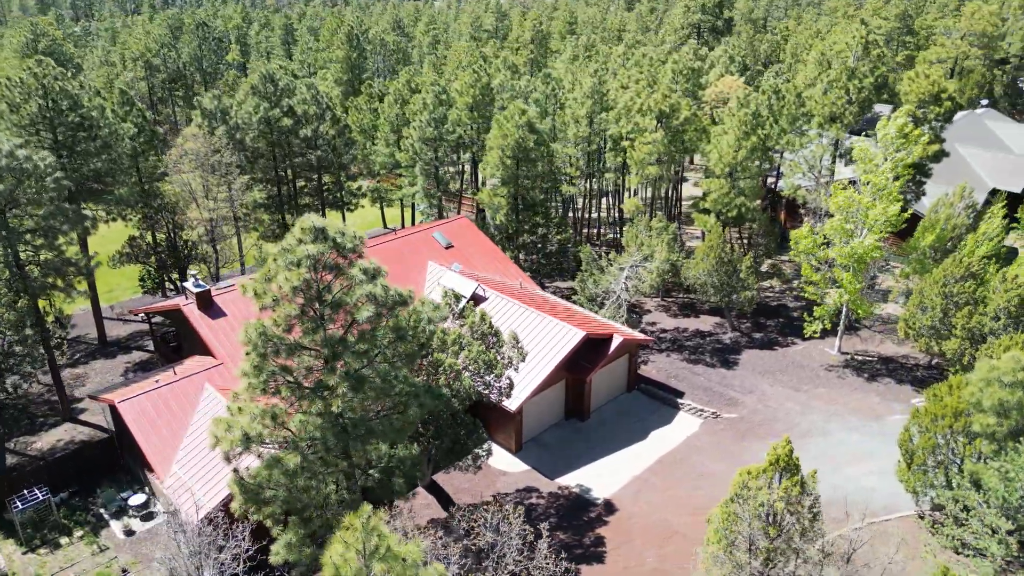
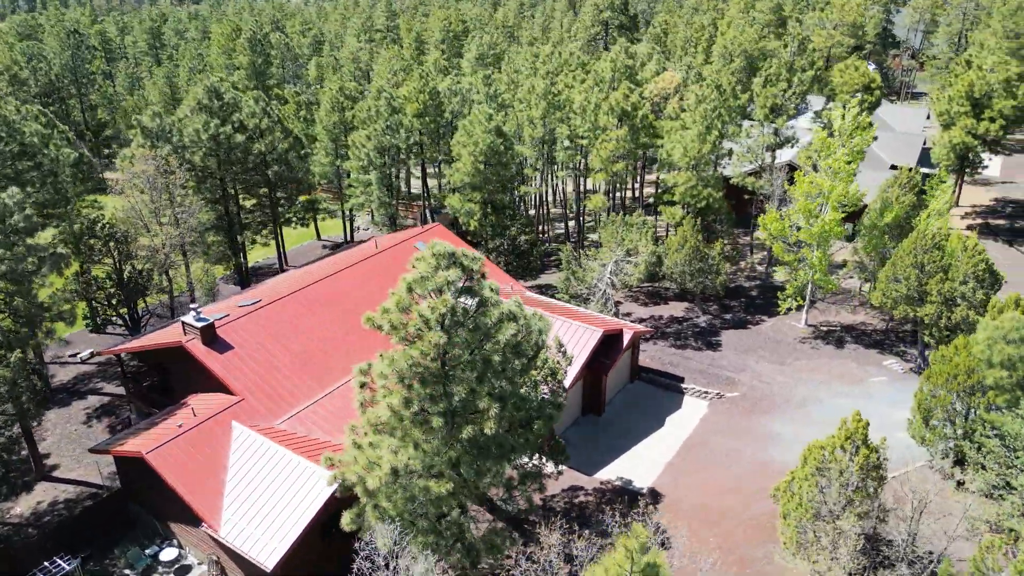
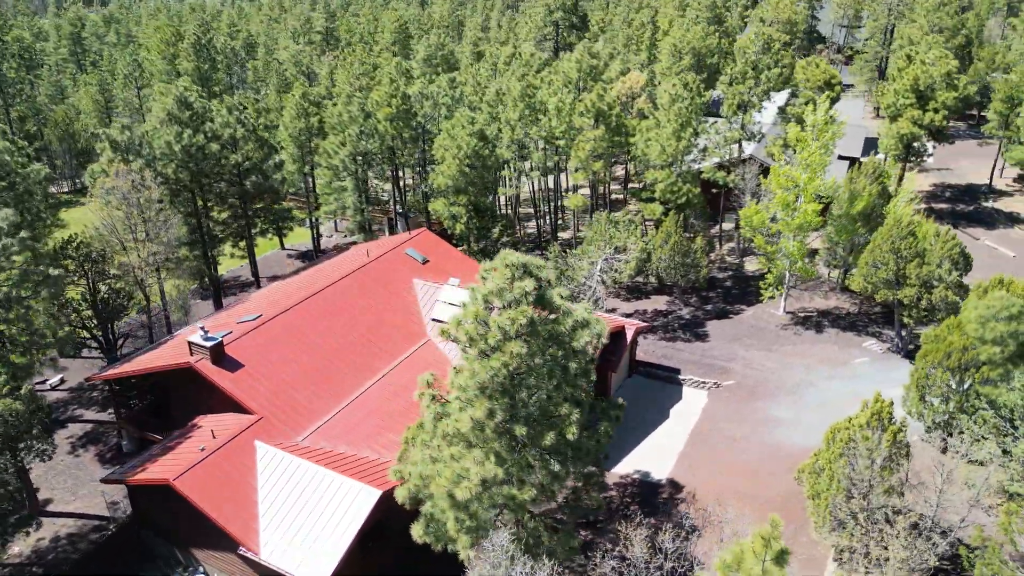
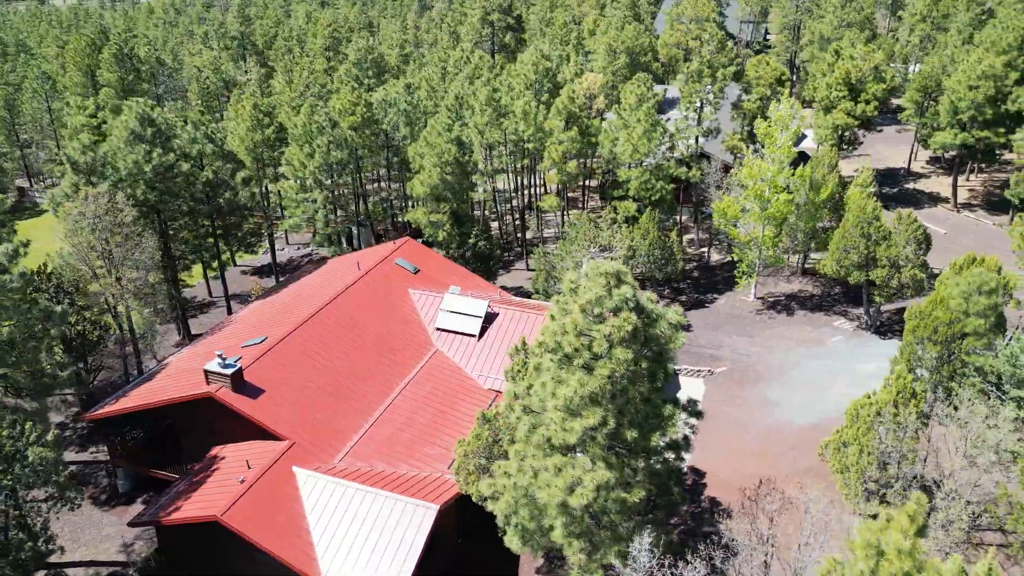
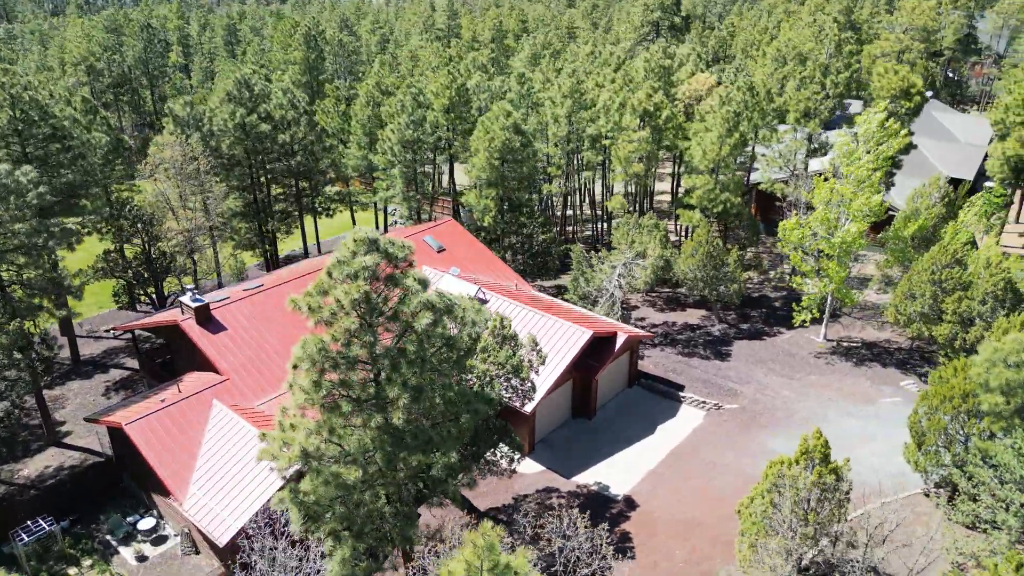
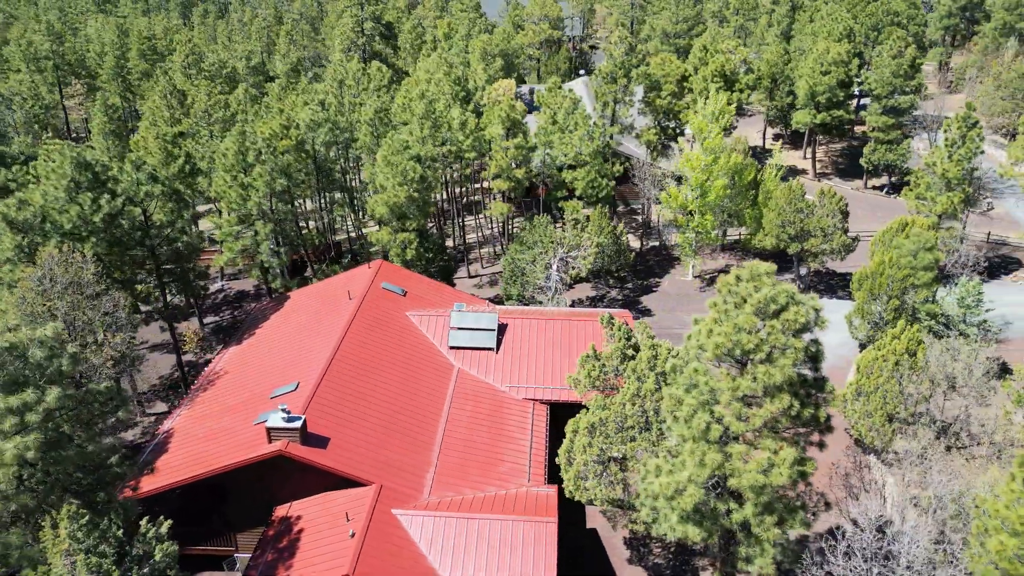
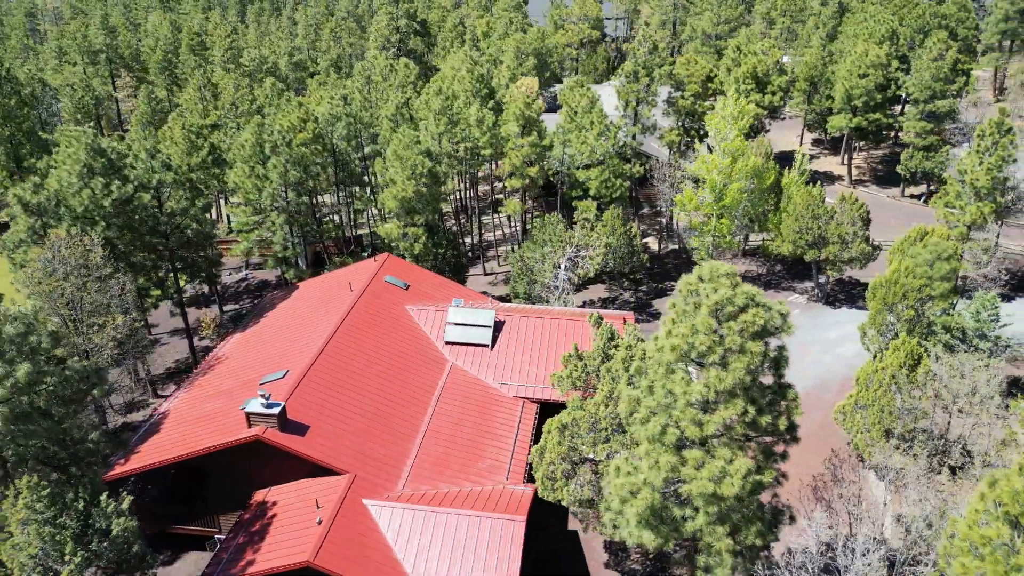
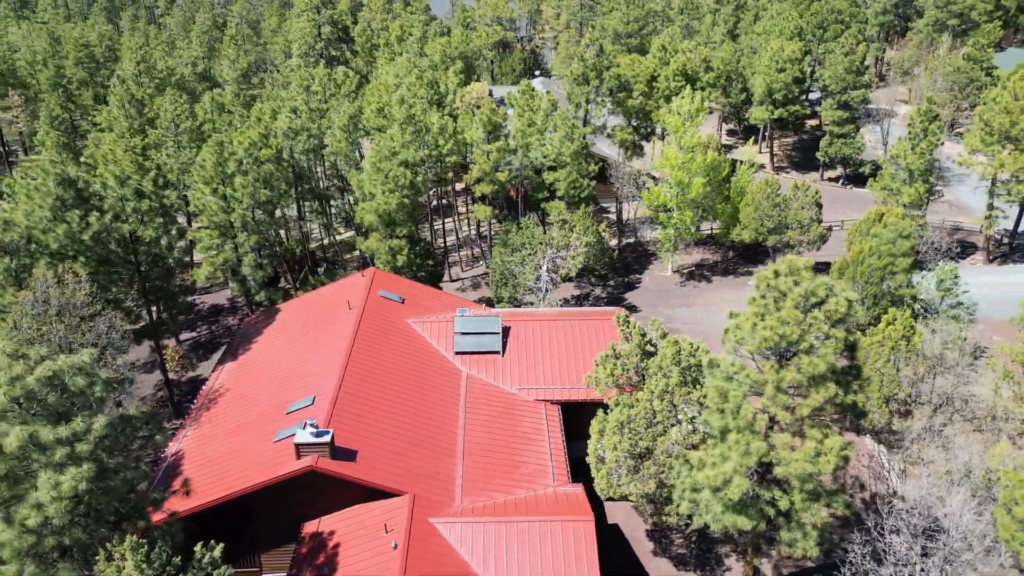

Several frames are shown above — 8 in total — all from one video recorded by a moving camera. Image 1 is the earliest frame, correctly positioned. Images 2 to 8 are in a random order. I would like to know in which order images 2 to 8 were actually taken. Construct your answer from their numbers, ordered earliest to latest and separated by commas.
5, 2, 3, 4, 7, 6, 8
